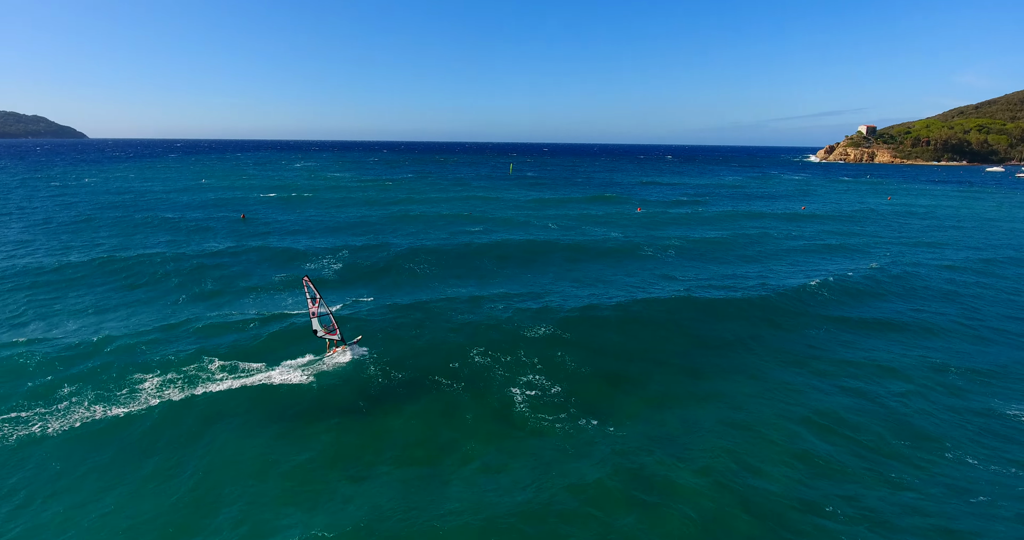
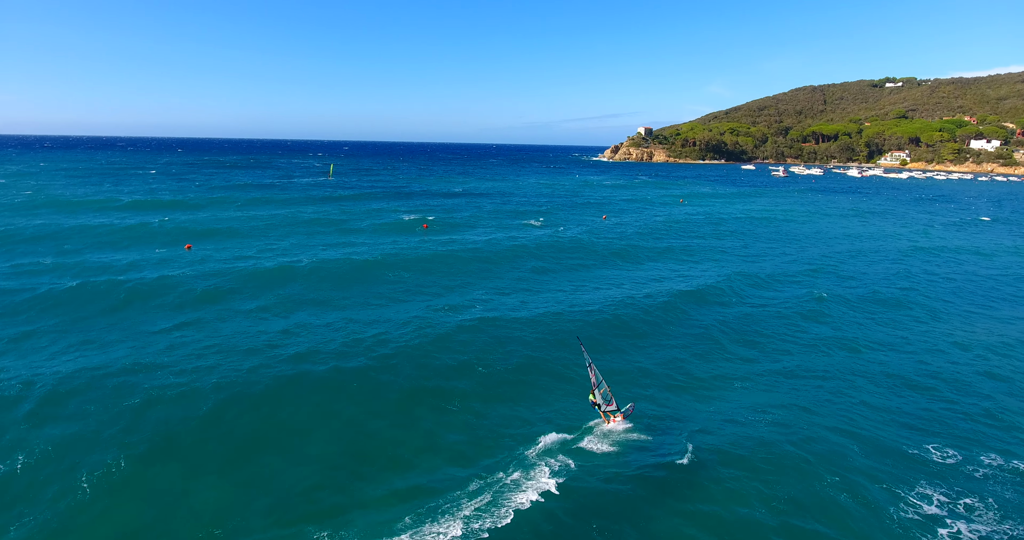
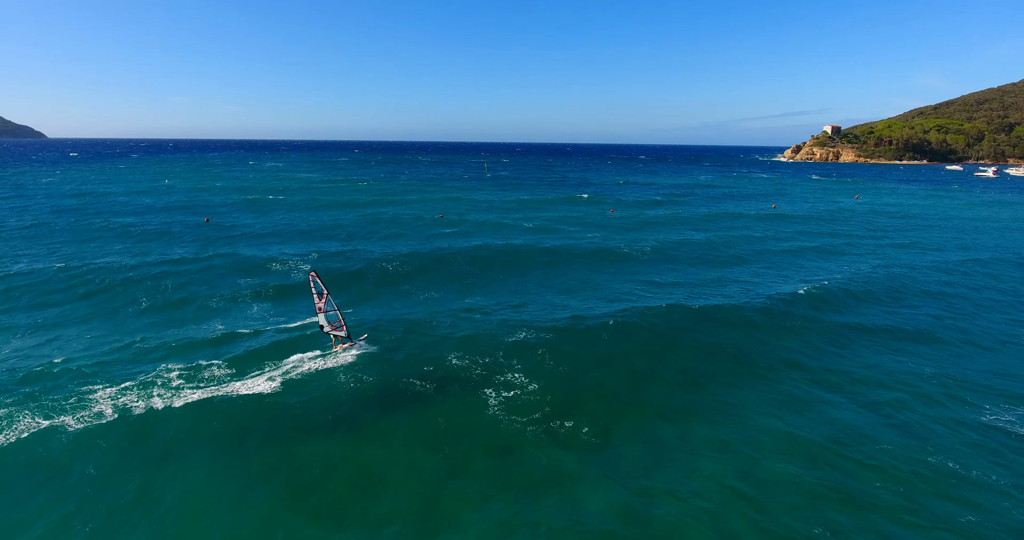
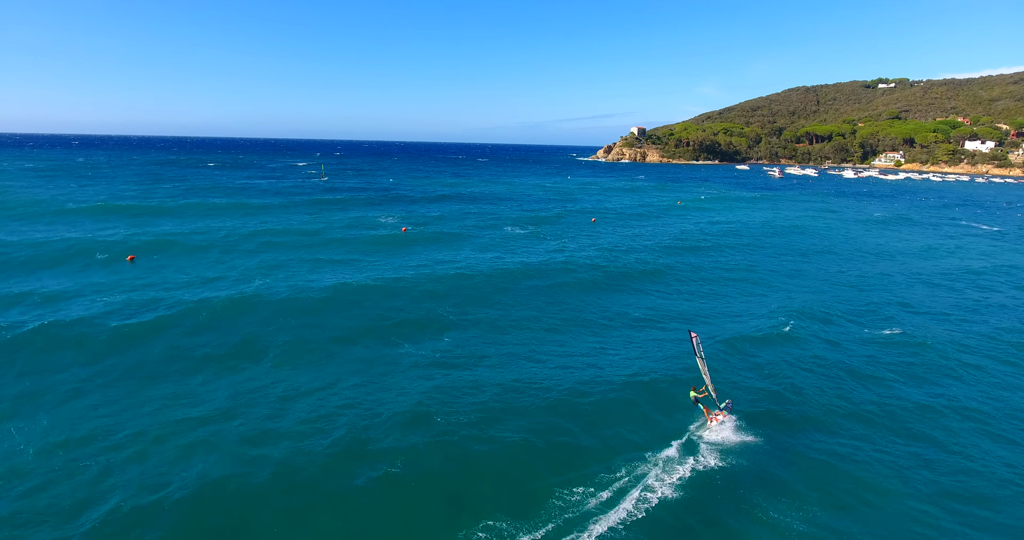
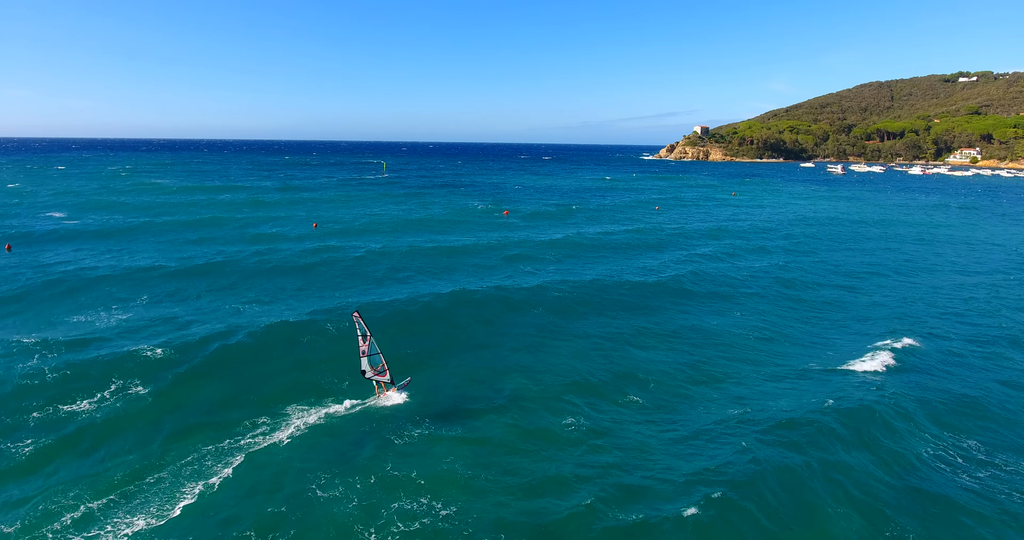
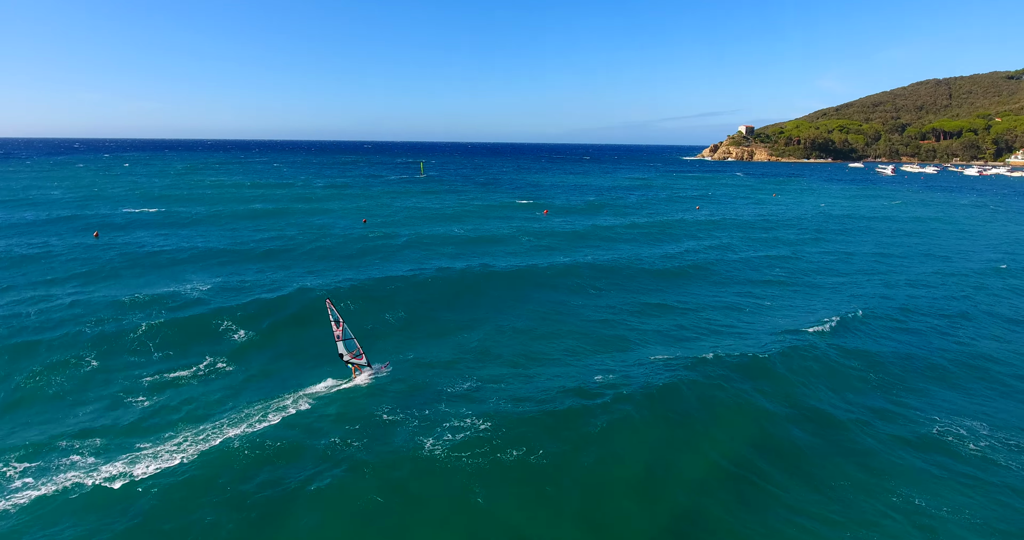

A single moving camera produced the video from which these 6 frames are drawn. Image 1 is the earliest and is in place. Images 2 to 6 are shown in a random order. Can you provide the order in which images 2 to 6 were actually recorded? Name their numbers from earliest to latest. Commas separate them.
3, 6, 5, 2, 4
